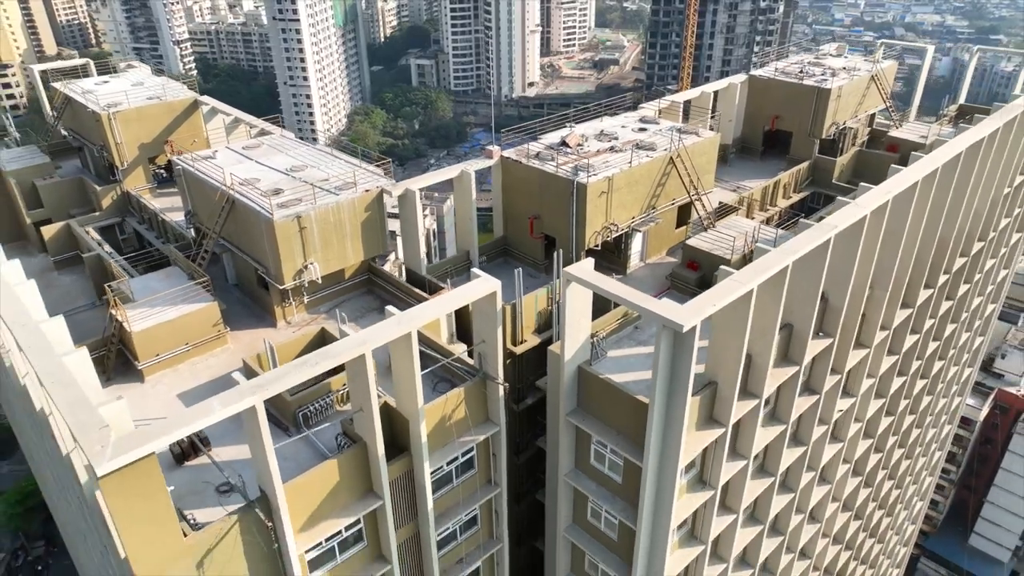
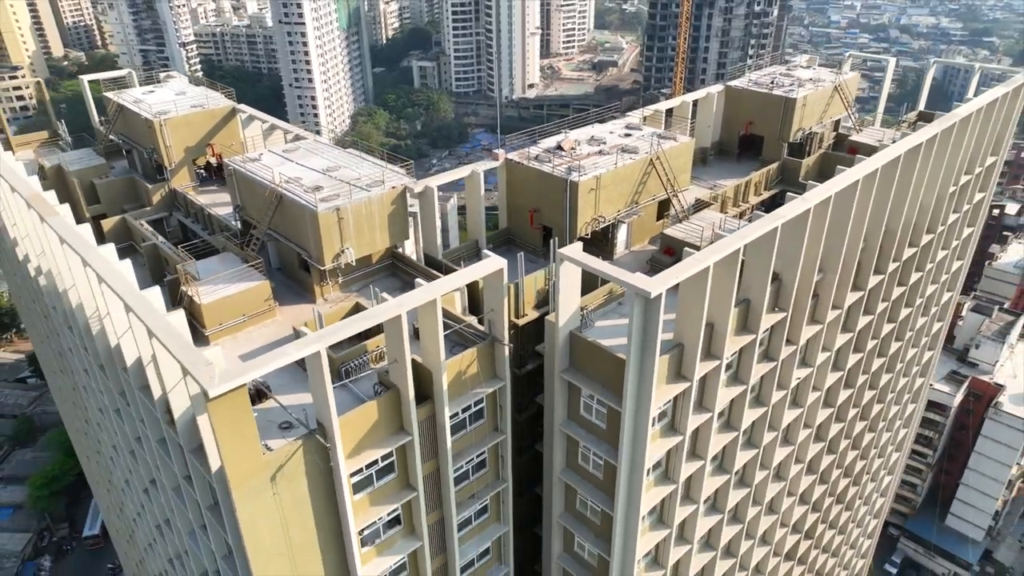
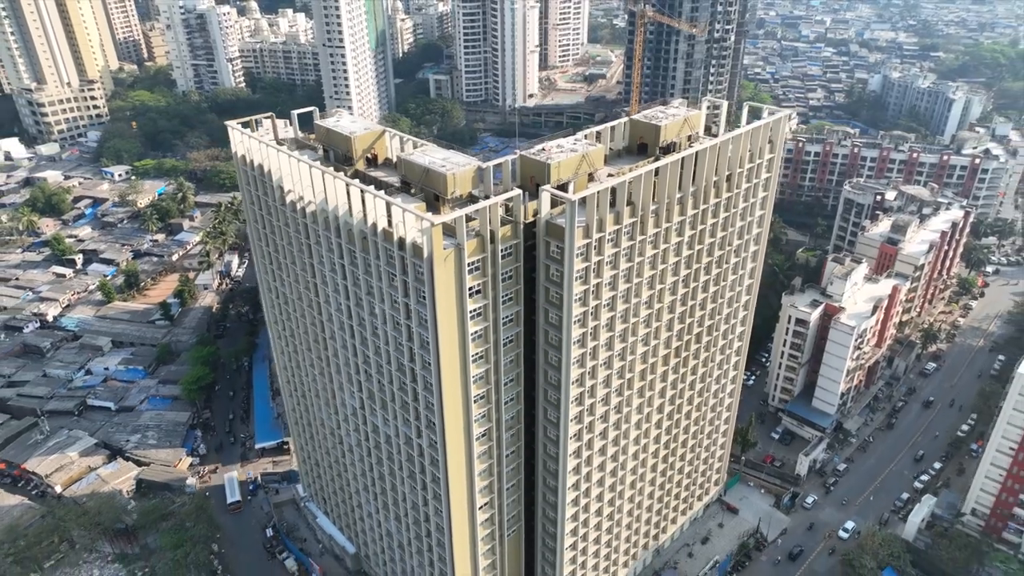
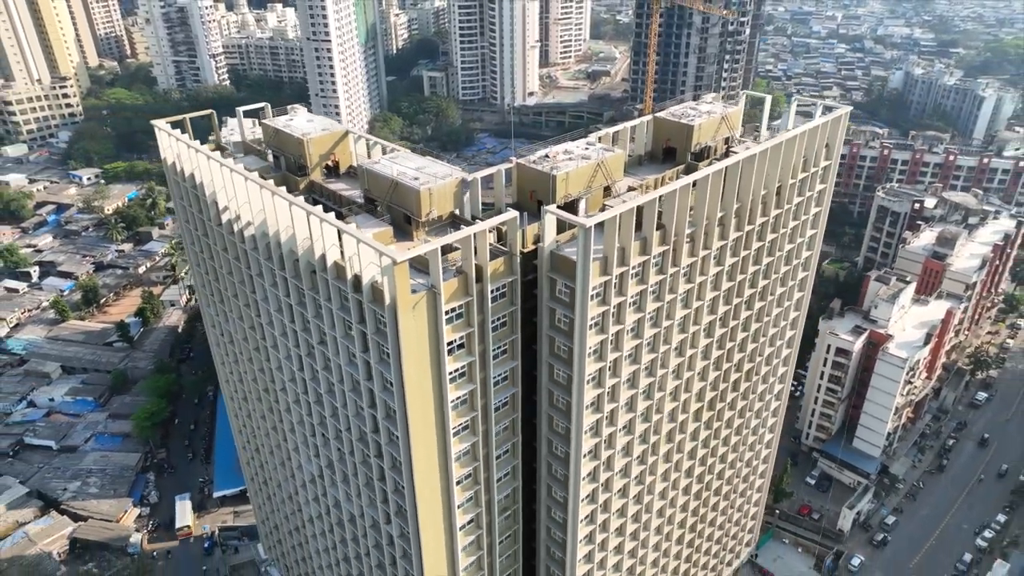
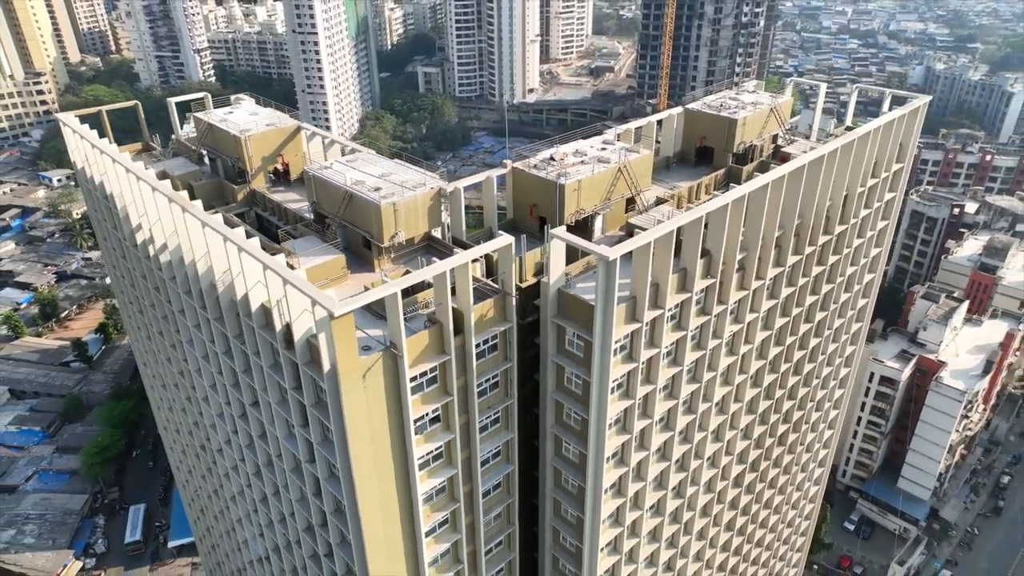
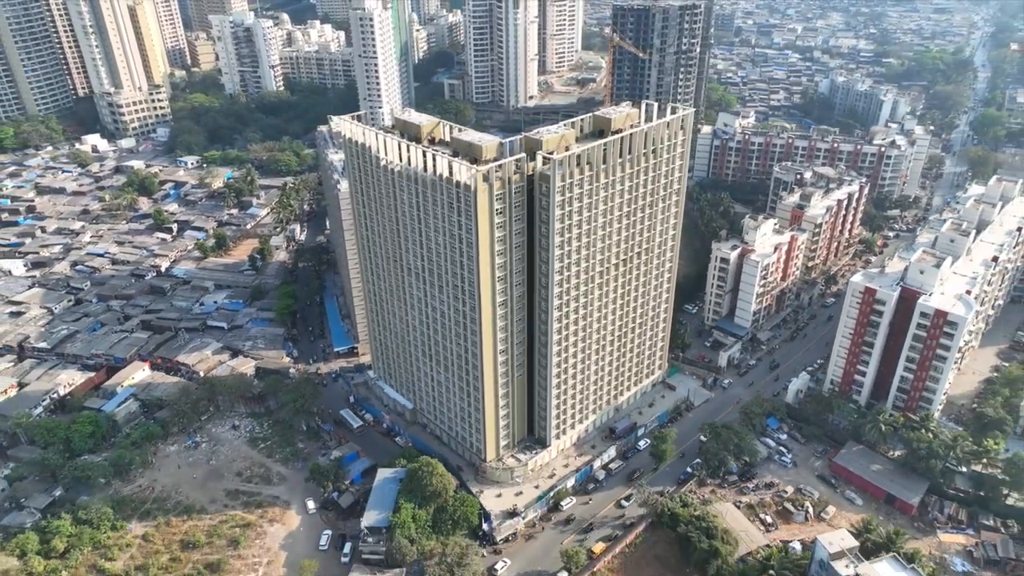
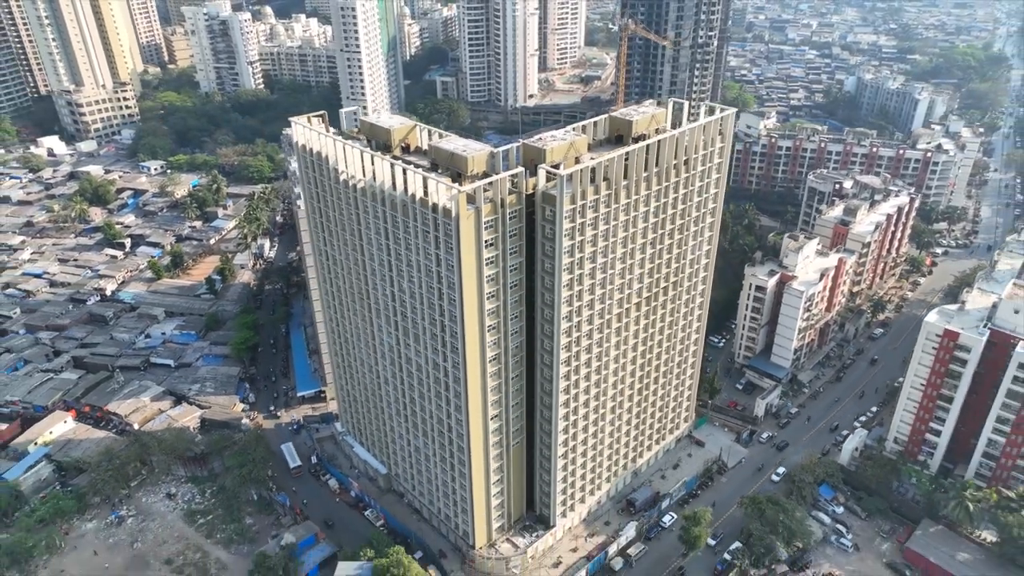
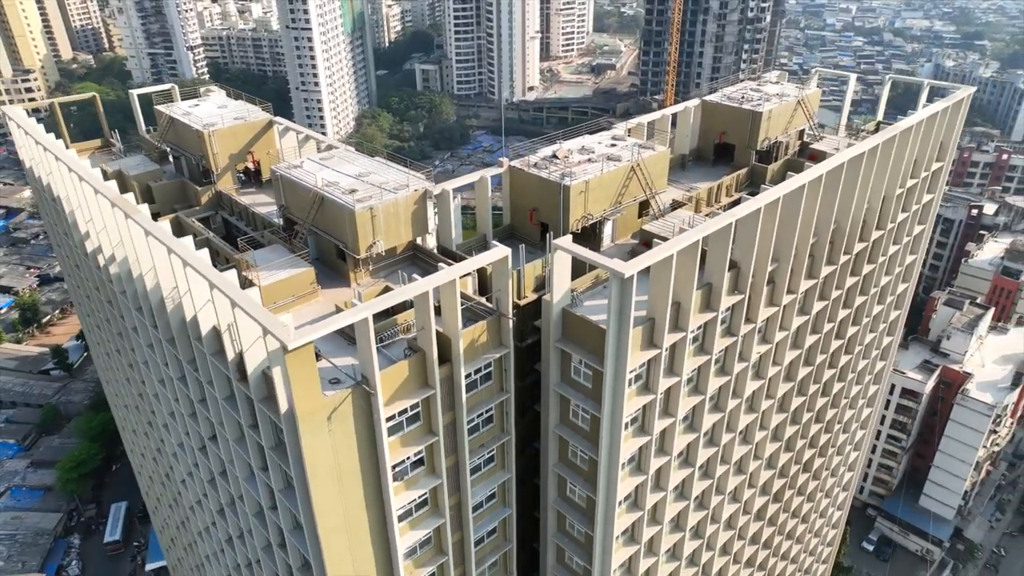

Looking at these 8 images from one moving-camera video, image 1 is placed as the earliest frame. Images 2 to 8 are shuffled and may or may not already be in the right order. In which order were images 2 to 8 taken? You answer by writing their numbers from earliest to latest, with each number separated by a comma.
2, 8, 5, 4, 3, 7, 6
